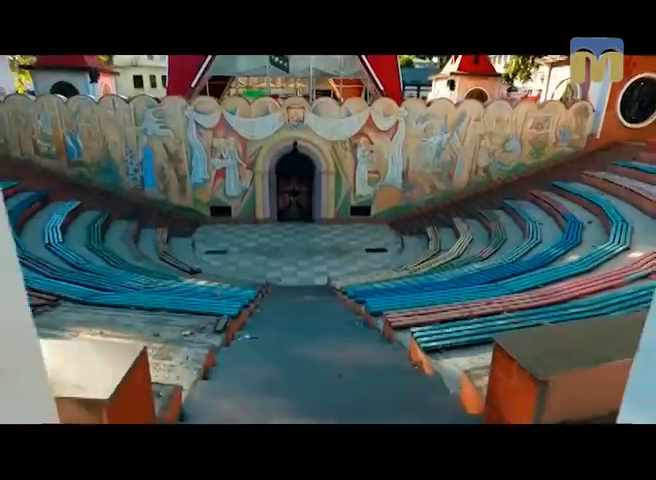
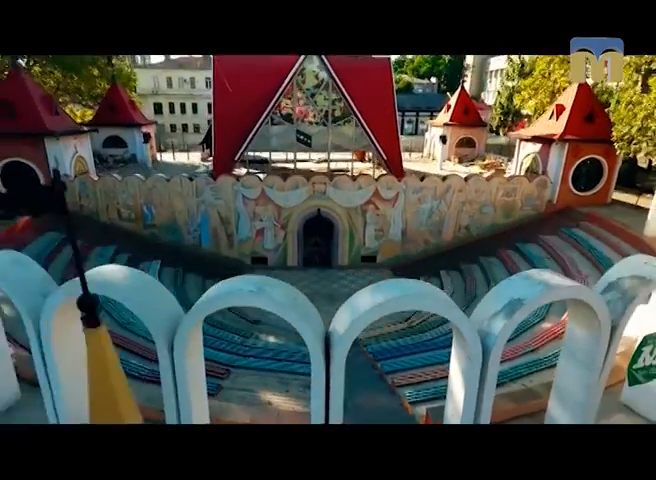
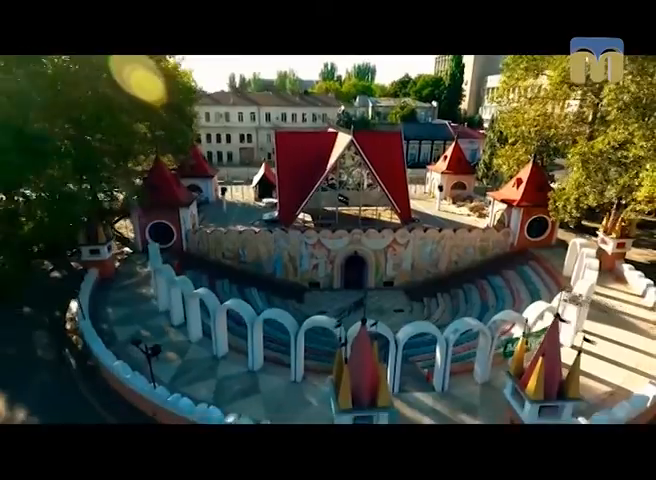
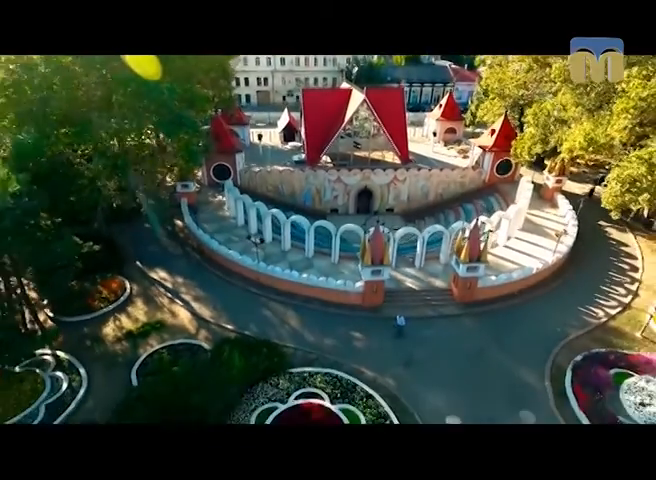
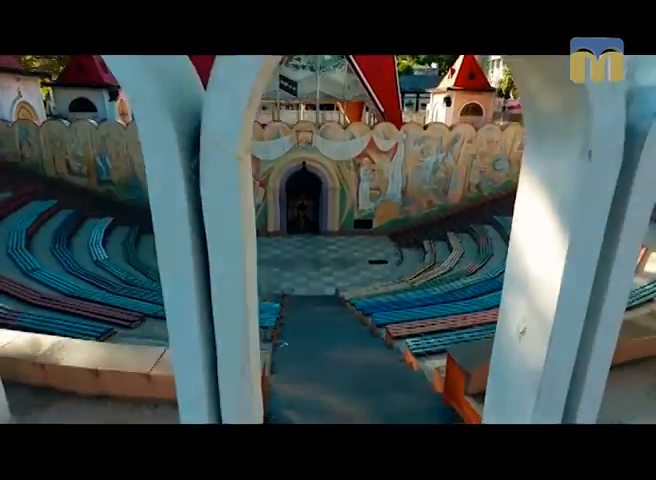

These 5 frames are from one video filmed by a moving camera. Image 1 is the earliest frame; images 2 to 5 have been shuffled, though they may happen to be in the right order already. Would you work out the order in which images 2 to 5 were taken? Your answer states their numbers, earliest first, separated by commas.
5, 2, 3, 4
